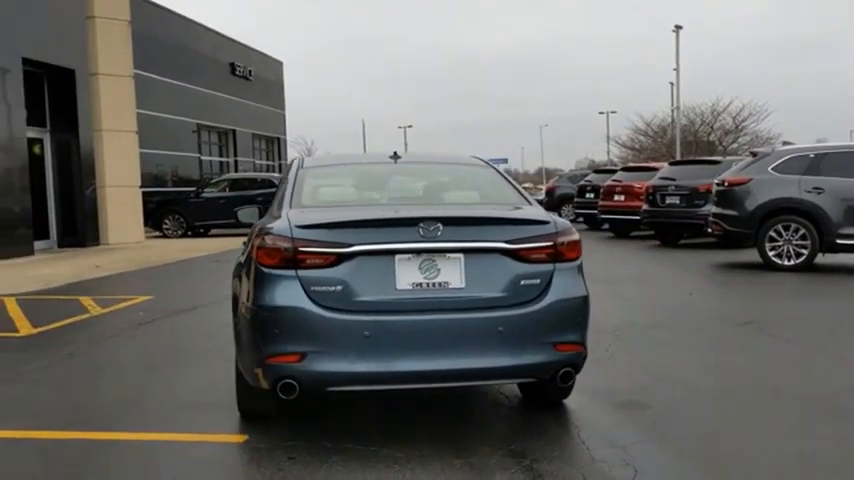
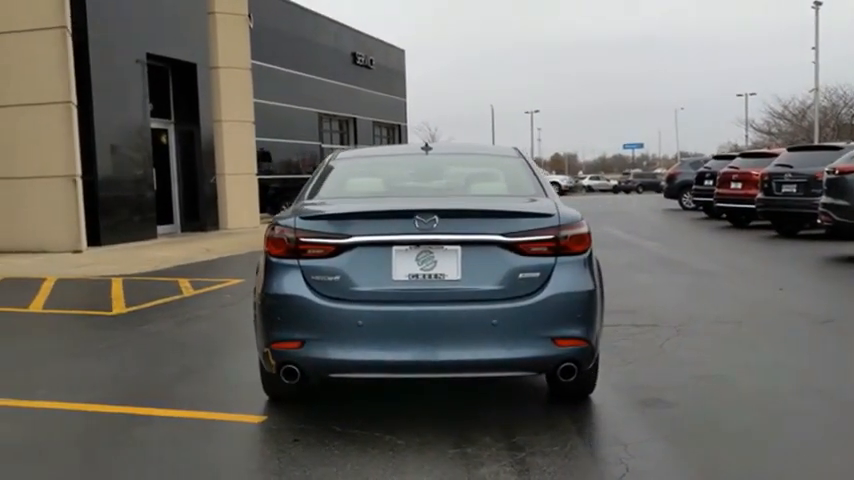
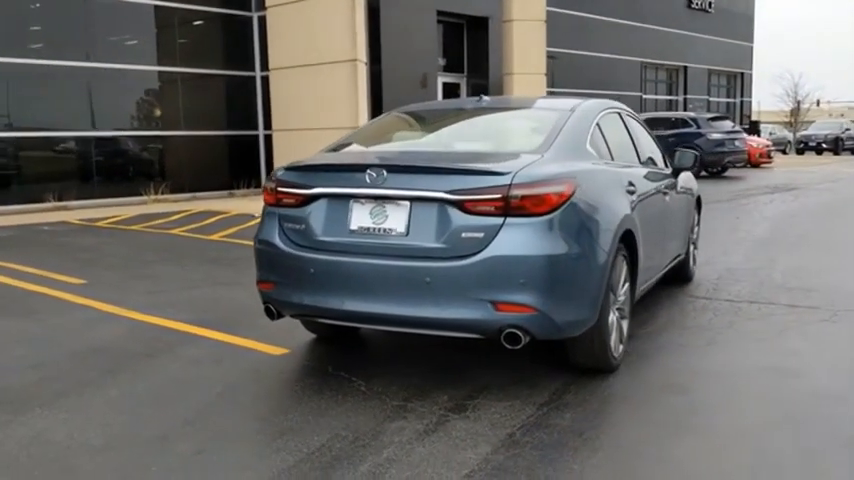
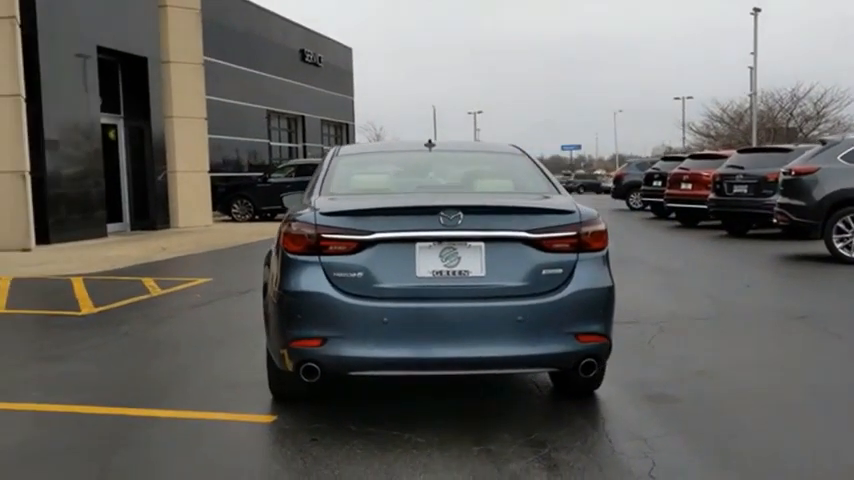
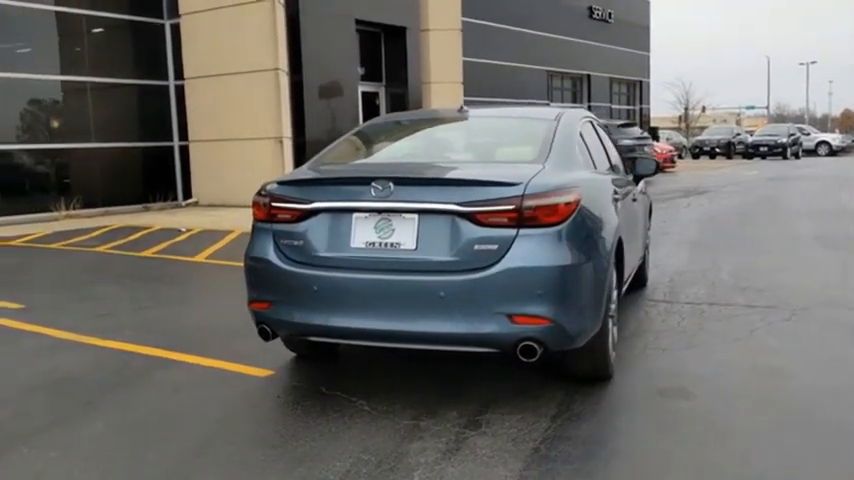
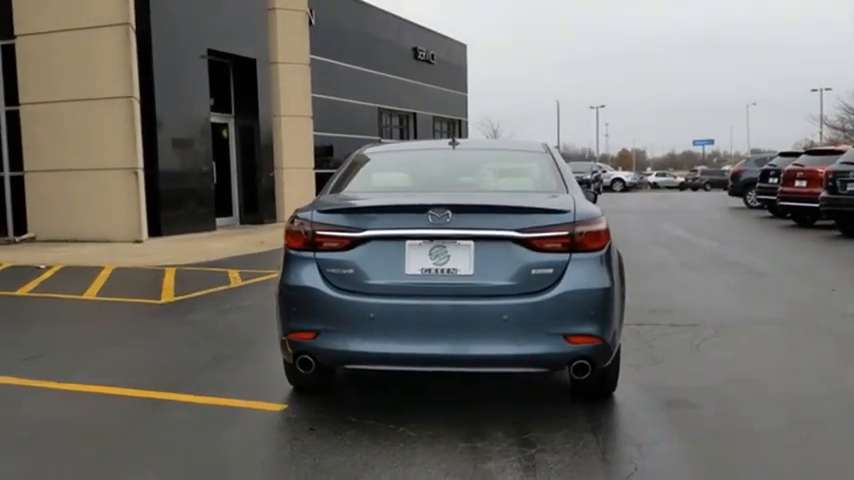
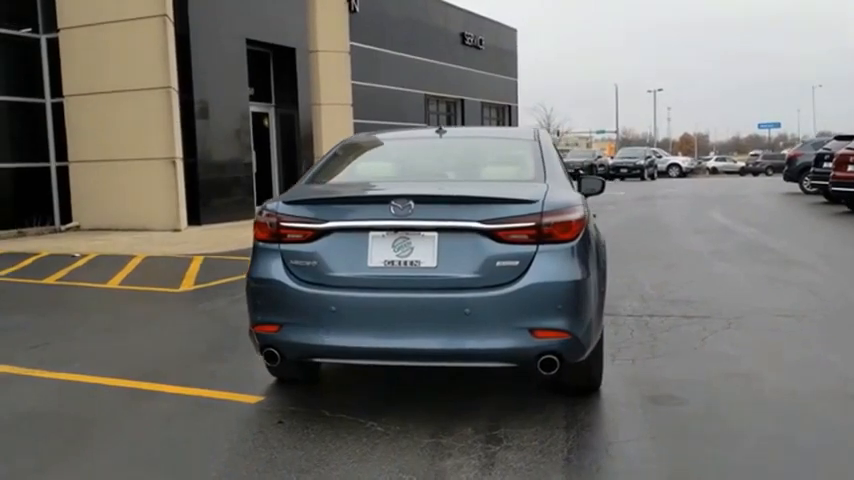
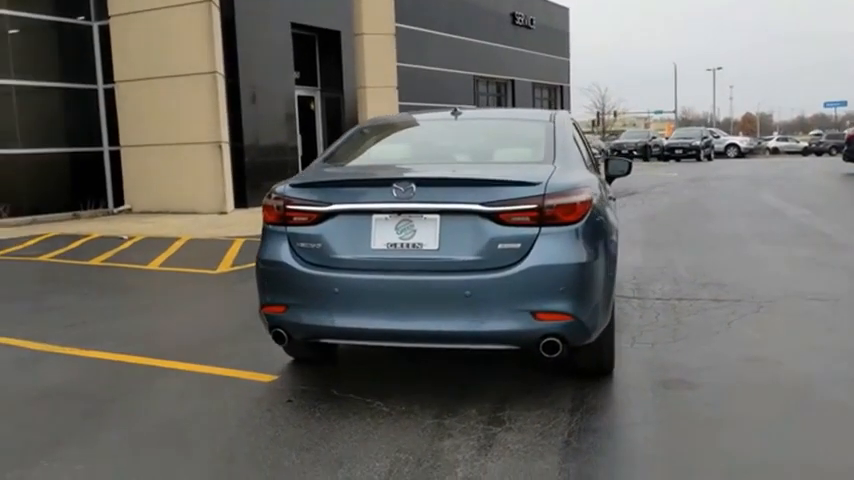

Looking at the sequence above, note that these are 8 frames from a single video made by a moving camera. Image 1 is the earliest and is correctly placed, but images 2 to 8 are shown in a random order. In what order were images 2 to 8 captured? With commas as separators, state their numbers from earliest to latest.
4, 2, 6, 7, 8, 5, 3
